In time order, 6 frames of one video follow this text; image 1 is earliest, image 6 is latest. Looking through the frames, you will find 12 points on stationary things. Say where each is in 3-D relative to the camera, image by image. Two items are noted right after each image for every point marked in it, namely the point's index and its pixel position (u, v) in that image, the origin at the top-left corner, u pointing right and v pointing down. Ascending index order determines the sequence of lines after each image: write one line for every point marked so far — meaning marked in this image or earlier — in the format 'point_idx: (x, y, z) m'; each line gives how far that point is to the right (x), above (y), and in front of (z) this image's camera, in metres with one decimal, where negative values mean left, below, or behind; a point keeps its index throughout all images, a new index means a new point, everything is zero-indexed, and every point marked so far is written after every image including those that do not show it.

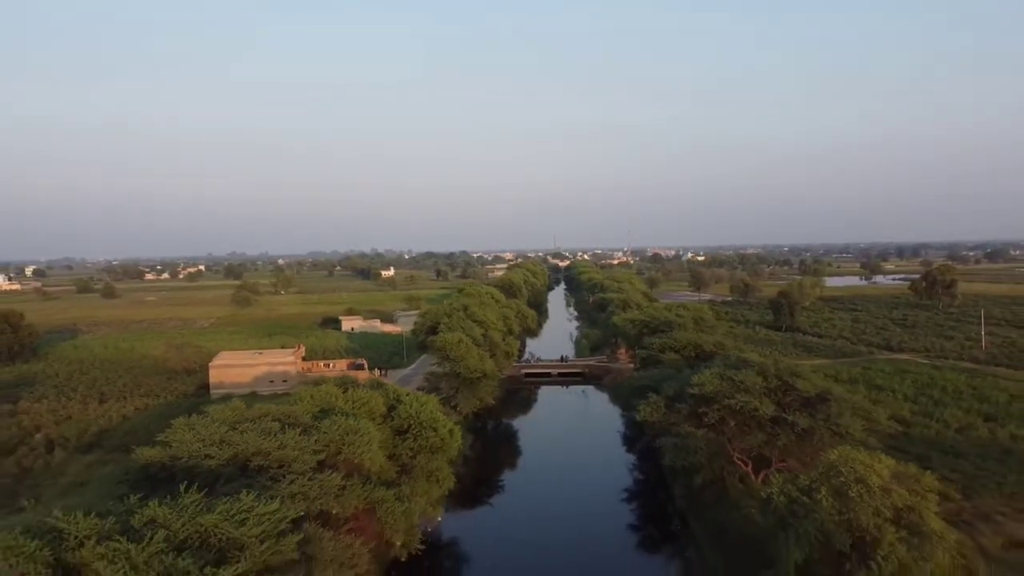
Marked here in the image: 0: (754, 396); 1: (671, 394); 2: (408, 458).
0: (+5.3, -2.3, +14.6) m
1: (+4.0, -2.6, +16.9) m
2: (-2.1, -3.4, +13.4) m
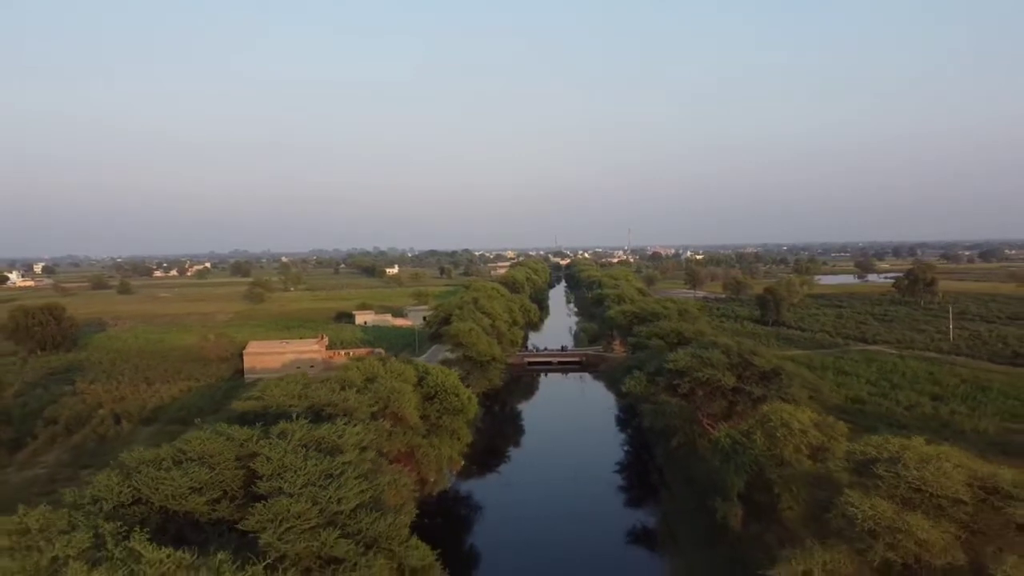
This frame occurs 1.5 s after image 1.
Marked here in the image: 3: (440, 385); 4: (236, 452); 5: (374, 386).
0: (+5.5, -2.2, +17.8) m
1: (+4.2, -2.4, +20.1) m
2: (-1.9, -3.2, +16.6) m
3: (-1.8, -2.5, +17.3) m
4: (-3.7, -2.2, +9.0) m
5: (-3.0, -2.1, +15.0) m
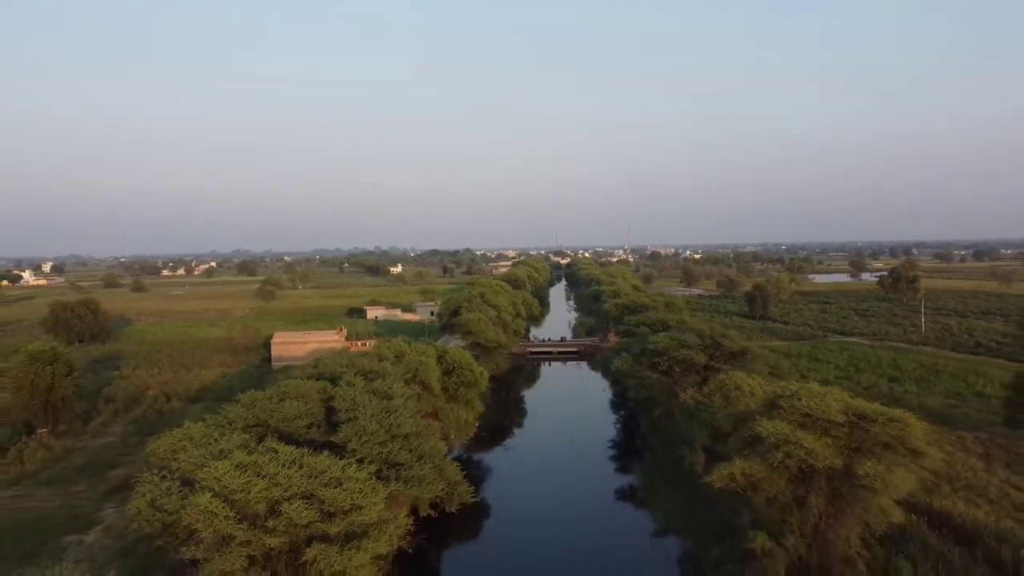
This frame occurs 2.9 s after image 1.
0: (+5.7, -1.9, +21.0) m
1: (+4.4, -2.2, +23.3) m
2: (-1.7, -3.0, +19.8) m
3: (-1.7, -2.2, +20.5) m
4: (-3.5, -1.9, +12.3) m
5: (-2.9, -1.9, +18.2) m
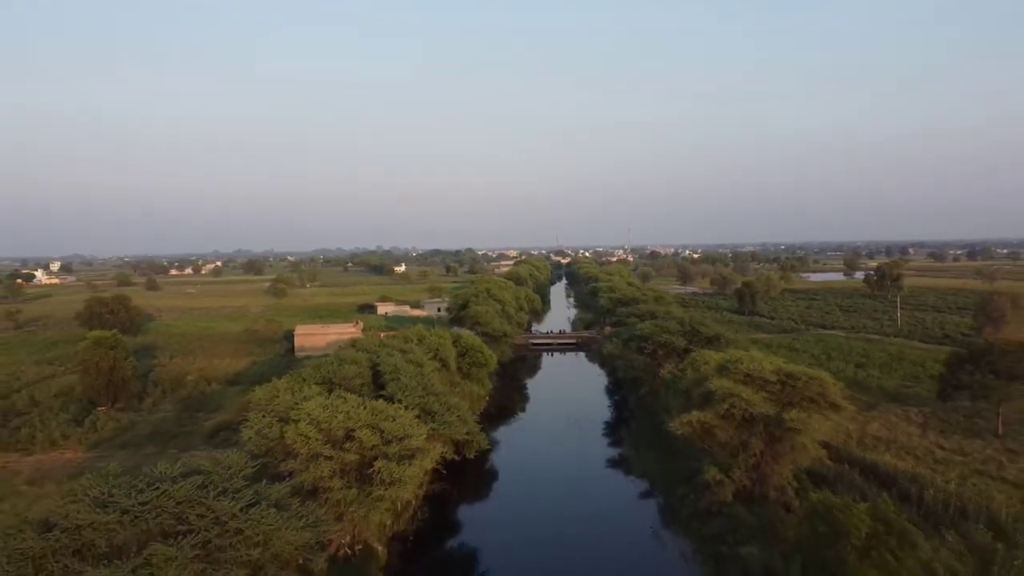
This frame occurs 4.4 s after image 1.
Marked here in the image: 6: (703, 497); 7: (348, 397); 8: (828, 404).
0: (+5.8, -1.7, +24.2) m
1: (+4.6, -1.9, +26.5) m
2: (-1.5, -2.7, +23.0) m
3: (-1.5, -2.0, +23.7) m
4: (-3.4, -1.7, +15.5) m
5: (-2.7, -1.7, +21.4) m
6: (+4.3, -4.7, +15.0) m
7: (-3.2, -2.1, +12.9) m
8: (+6.7, -2.5, +14.5) m
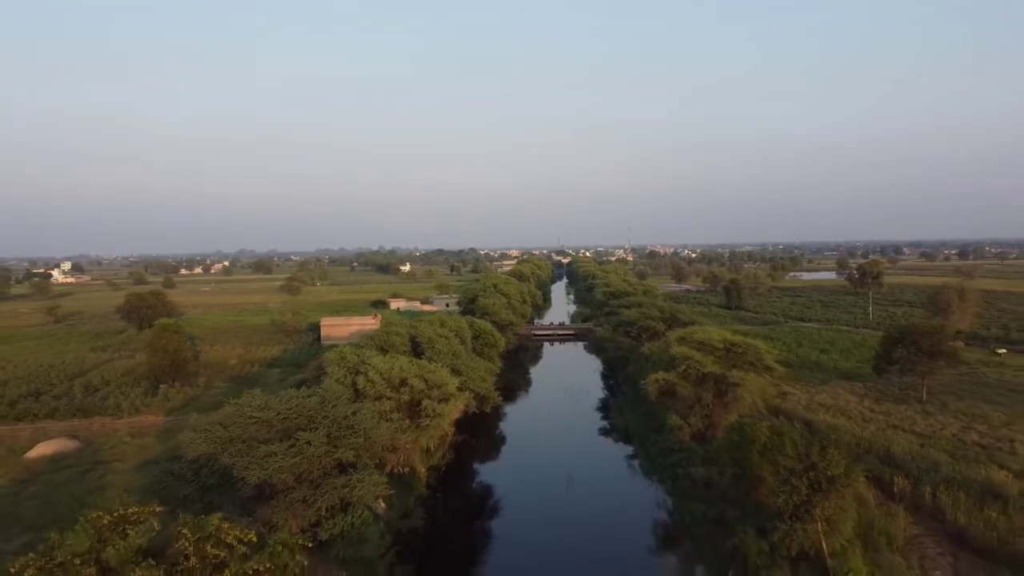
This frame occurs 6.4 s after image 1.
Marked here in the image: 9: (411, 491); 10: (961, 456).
0: (+6.1, -1.4, +28.6) m
1: (+4.8, -1.6, +30.9) m
2: (-1.3, -2.4, +27.3) m
3: (-1.2, -1.7, +28.1) m
4: (-3.1, -1.4, +19.8) m
5: (-2.5, -1.4, +25.8) m
6: (+4.5, -4.4, +19.4) m
7: (-2.9, -1.8, +17.2) m
8: (+7.0, -2.2, +18.9) m
9: (-2.4, -4.9, +16.3) m
10: (+12.5, -4.7, +18.6) m
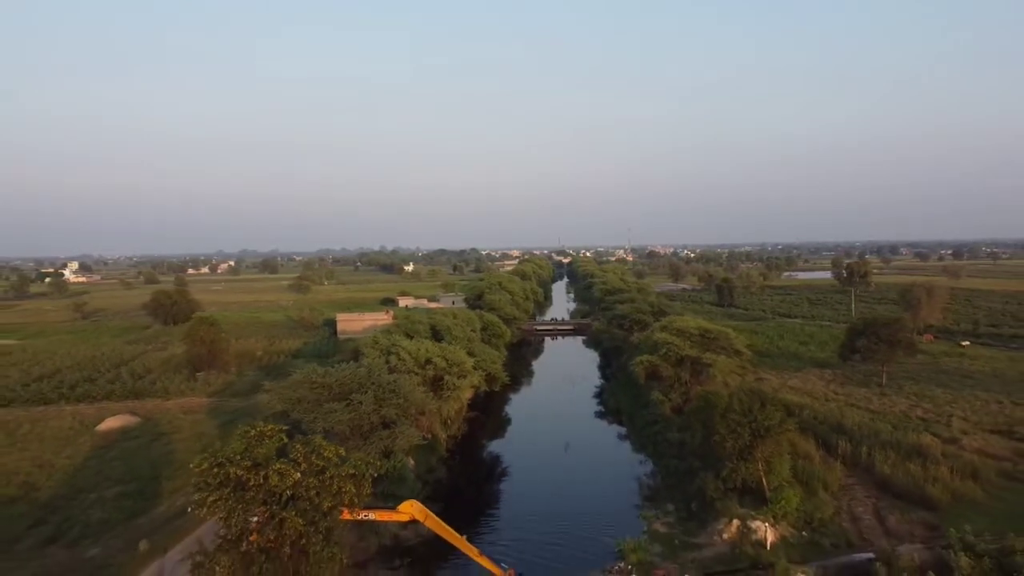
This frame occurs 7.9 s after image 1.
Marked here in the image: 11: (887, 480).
0: (+6.3, -1.2, +31.7) m
1: (+5.1, -1.5, +34.0) m
2: (-1.1, -2.3, +30.5) m
3: (-1.0, -1.5, +31.3) m
4: (-2.9, -1.3, +23.0) m
5: (-2.3, -1.2, +28.9) m
6: (+4.7, -4.2, +22.5) m
7: (-2.7, -1.6, +20.4) m
8: (+7.2, -2.0, +22.0) m
9: (-2.2, -4.8, +19.4) m
10: (+12.7, -4.5, +21.8) m
11: (+9.5, -4.9, +17.0) m
